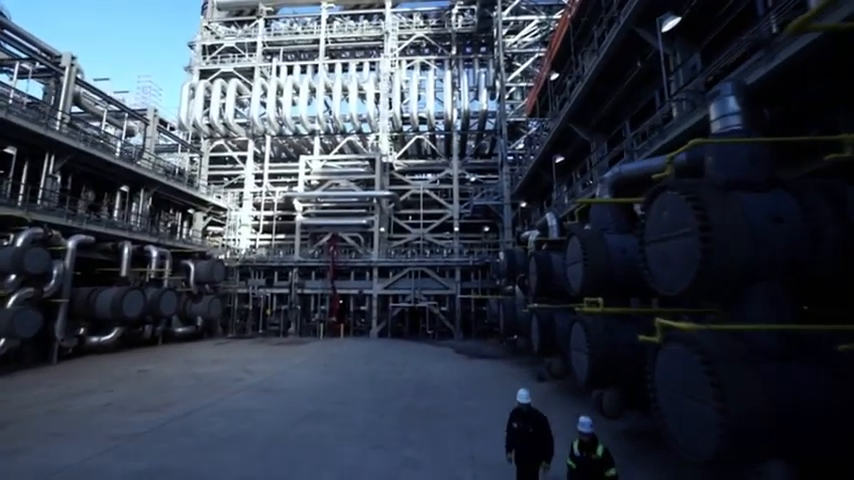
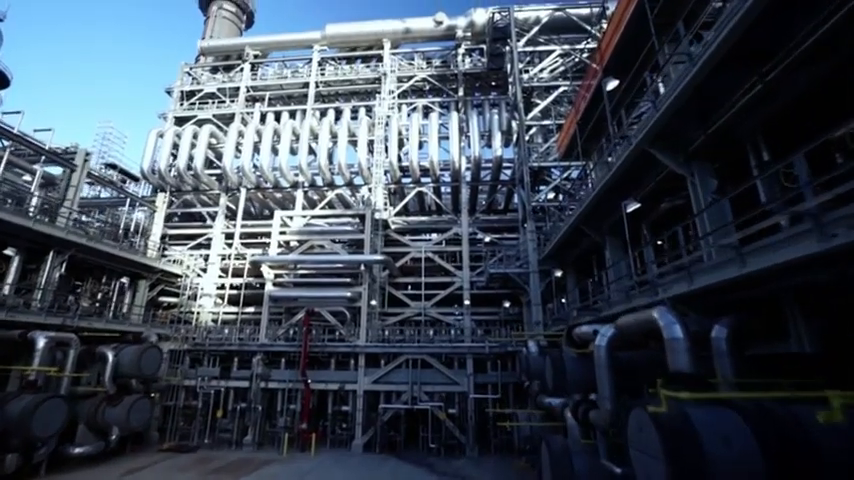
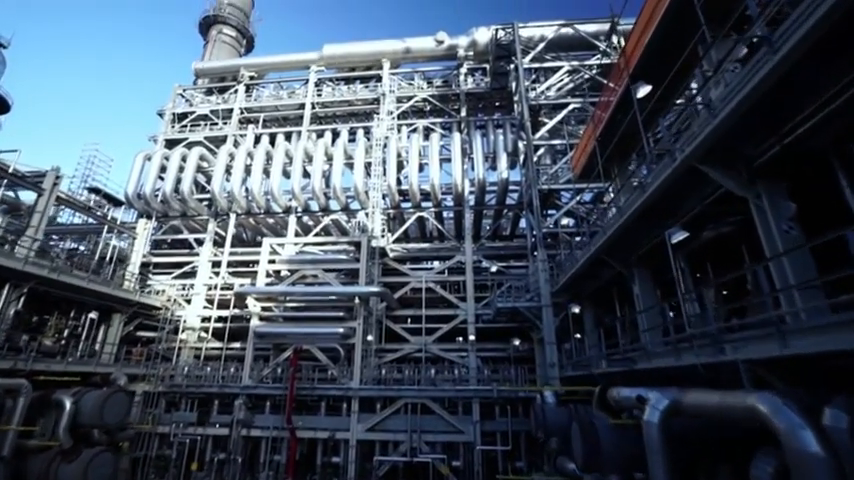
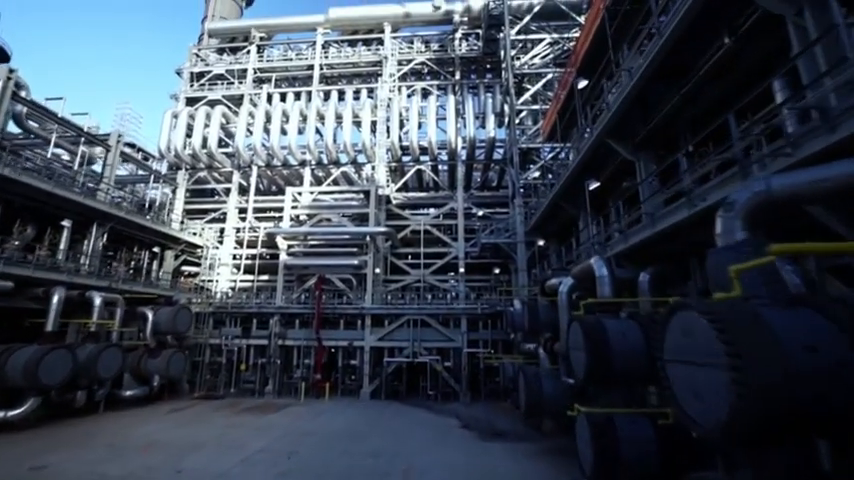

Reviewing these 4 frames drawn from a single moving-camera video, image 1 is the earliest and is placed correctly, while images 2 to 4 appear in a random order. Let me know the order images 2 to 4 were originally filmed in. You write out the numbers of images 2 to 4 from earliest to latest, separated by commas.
4, 2, 3
